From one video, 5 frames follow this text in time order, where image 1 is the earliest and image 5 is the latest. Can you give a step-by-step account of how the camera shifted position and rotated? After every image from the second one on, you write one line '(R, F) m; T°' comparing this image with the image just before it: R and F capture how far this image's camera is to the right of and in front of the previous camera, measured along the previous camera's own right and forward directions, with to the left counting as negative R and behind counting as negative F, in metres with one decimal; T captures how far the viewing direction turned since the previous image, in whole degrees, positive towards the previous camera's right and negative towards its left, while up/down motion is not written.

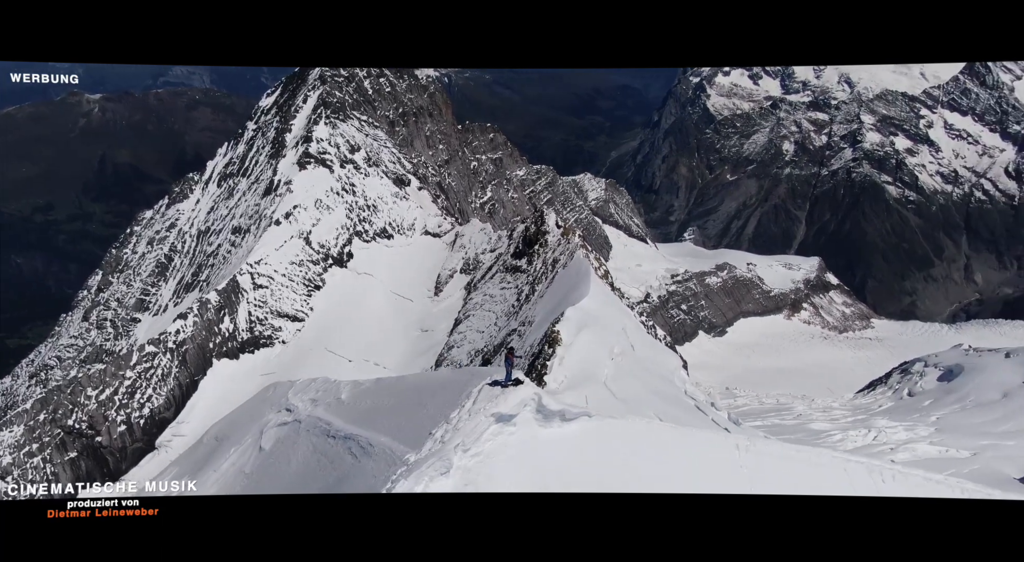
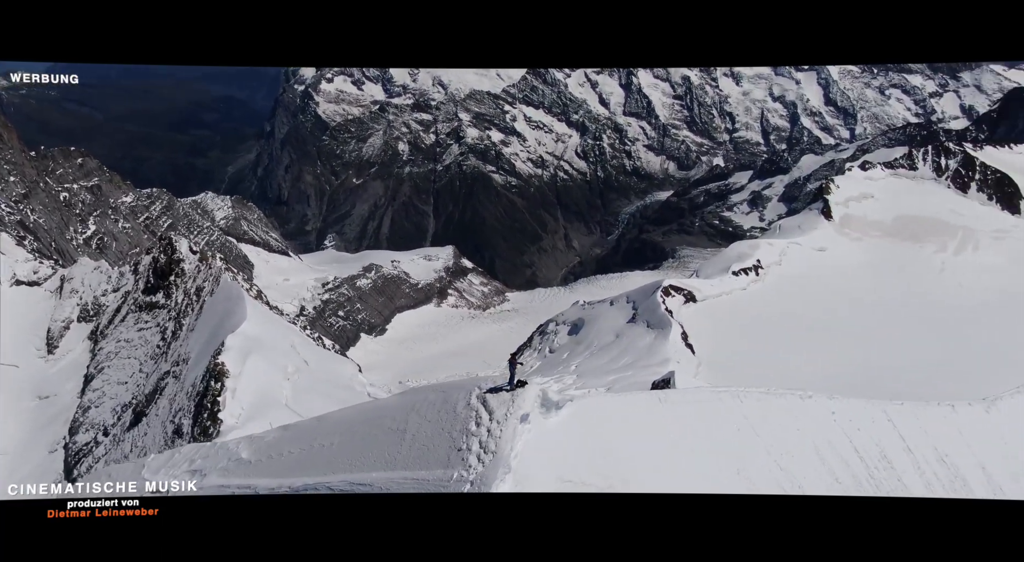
(-1.8, +0.3) m; +29°
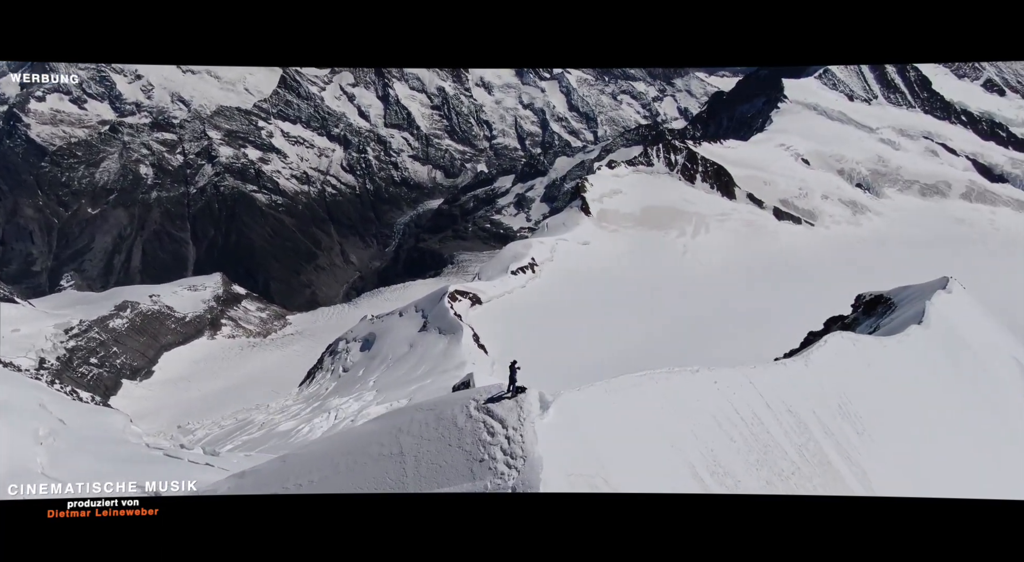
(-1.2, +0.8) m; +18°
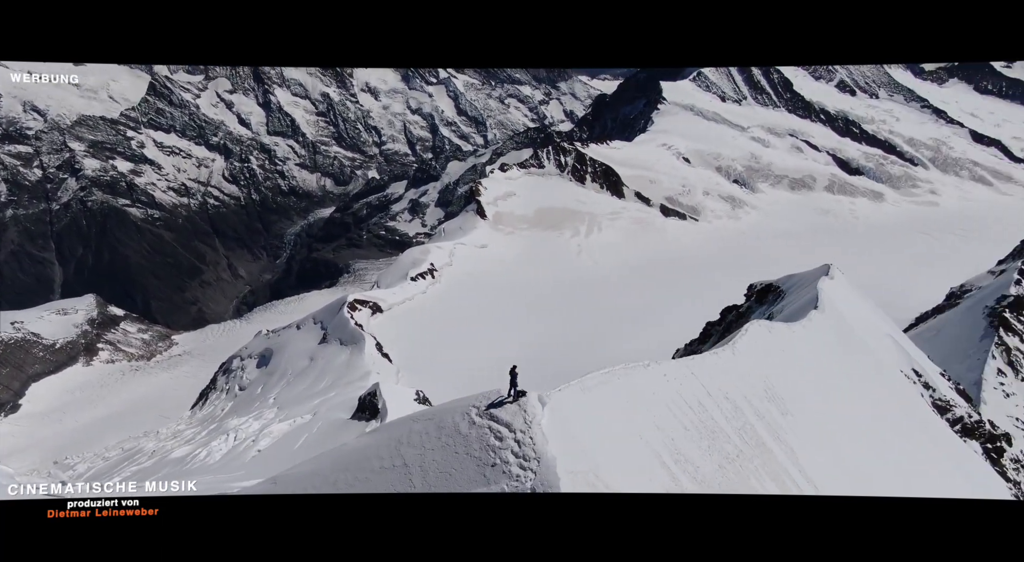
(-0.7, +0.7) m; +9°
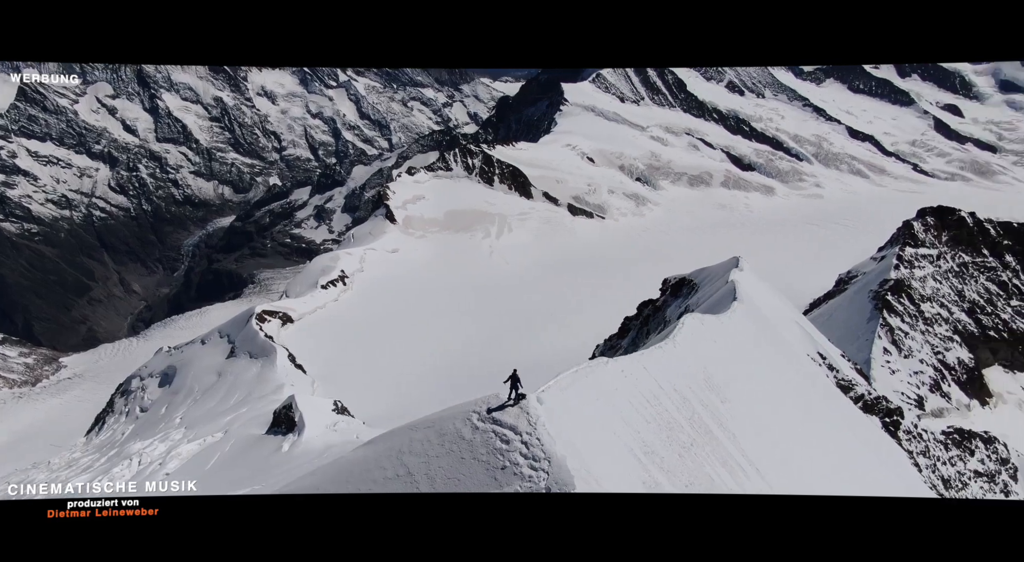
(-0.7, +0.7) m; +7°
